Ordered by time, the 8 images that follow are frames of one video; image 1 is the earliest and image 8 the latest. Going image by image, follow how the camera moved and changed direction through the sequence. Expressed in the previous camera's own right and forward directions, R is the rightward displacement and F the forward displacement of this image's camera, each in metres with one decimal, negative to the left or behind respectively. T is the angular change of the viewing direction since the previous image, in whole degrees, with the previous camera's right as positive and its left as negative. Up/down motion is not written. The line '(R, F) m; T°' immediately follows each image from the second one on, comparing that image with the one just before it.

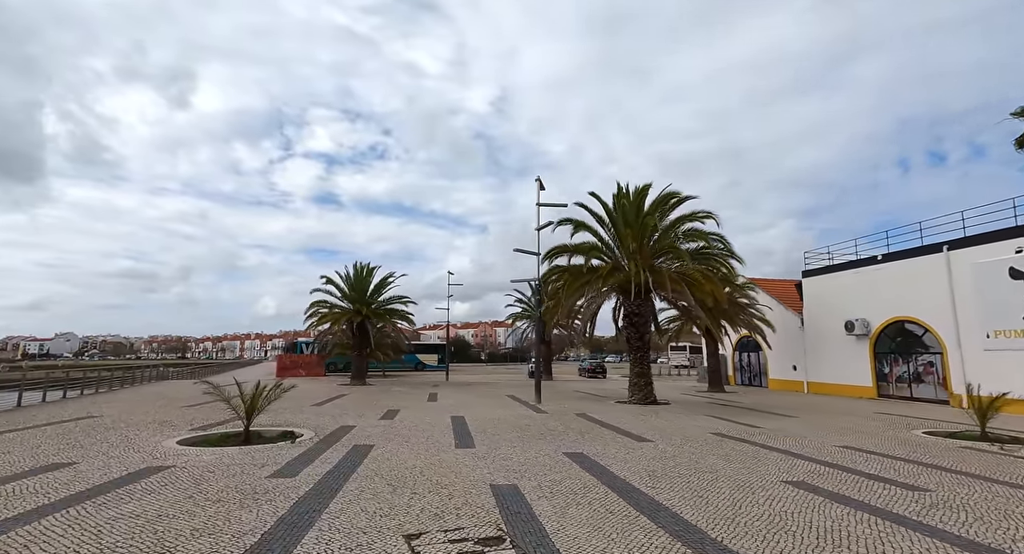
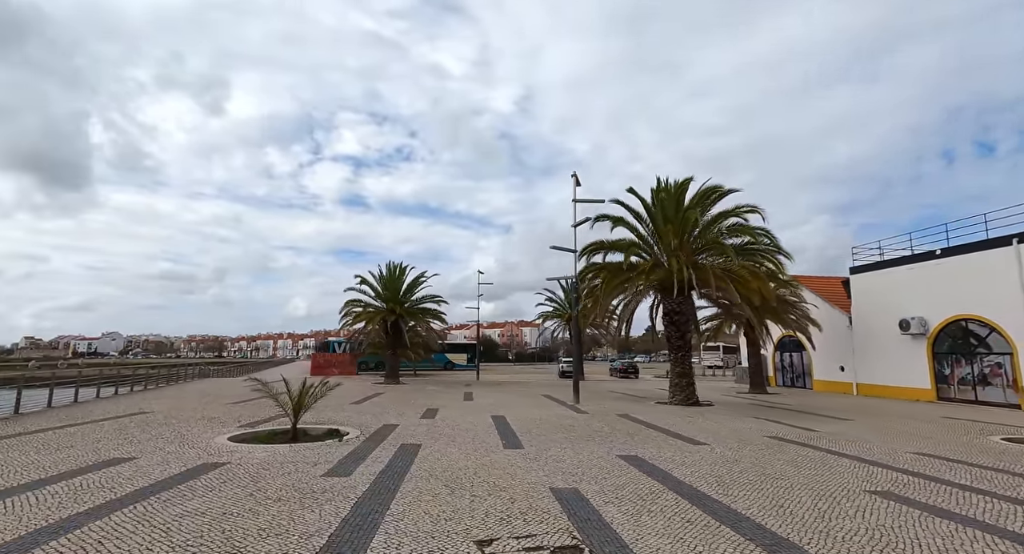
(-0.5, +0.3) m; -3°
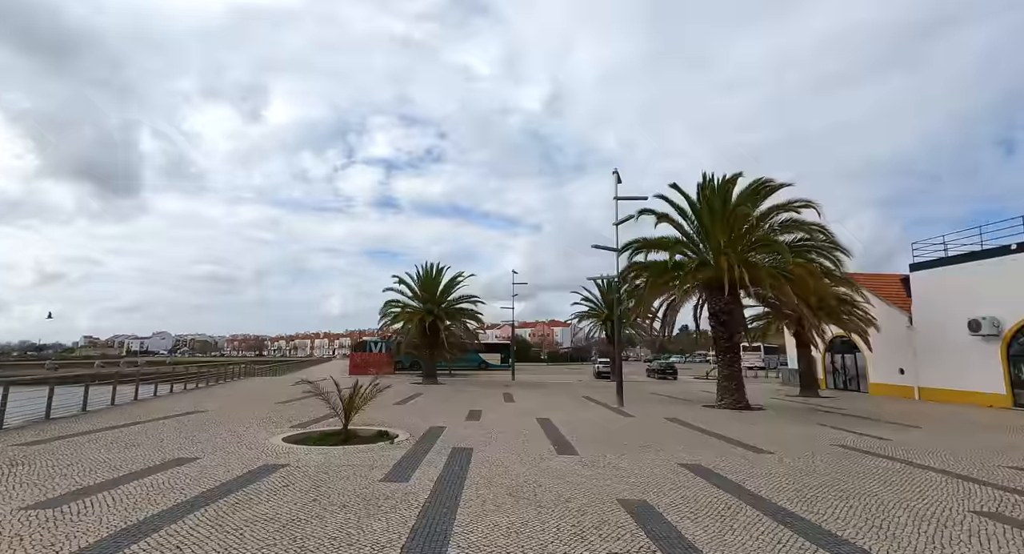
(-0.5, +0.2) m; -4°
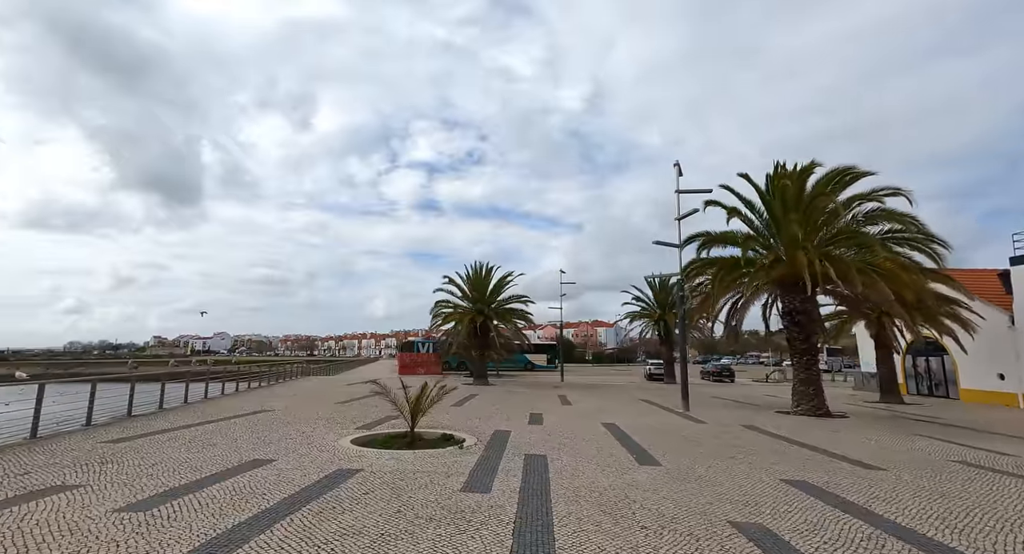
(-0.6, +0.5) m; -5°
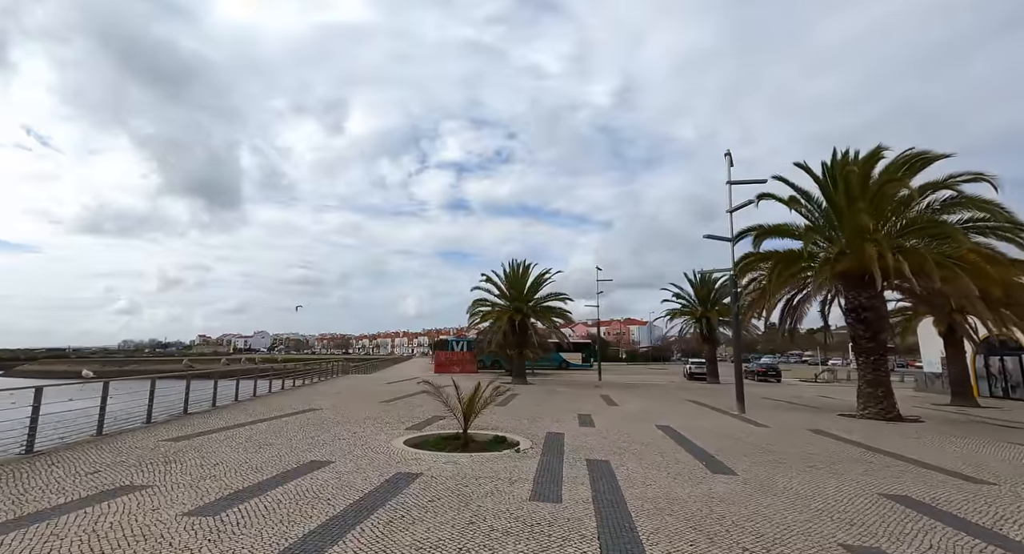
(-0.5, +0.4) m; -4°
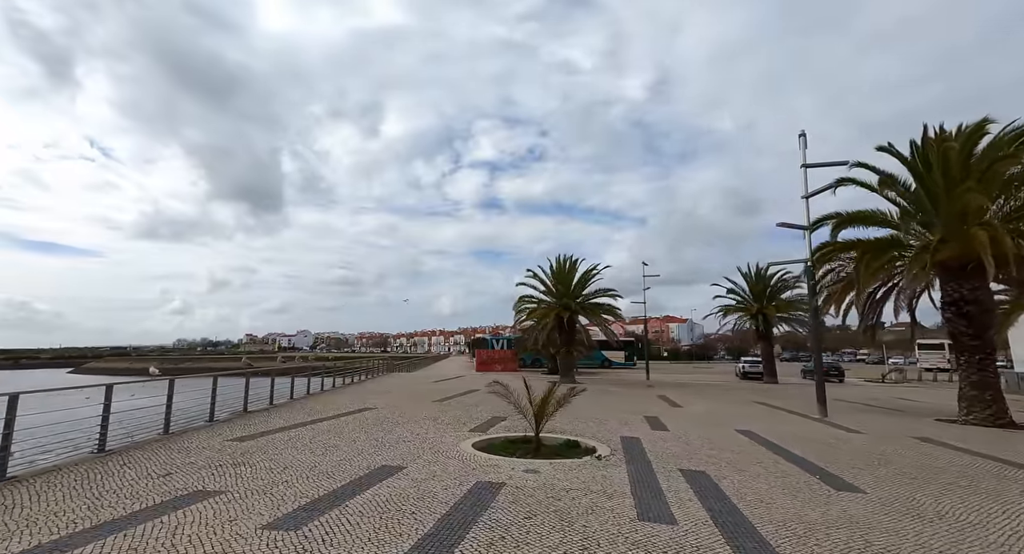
(-0.8, +0.7) m; -4°
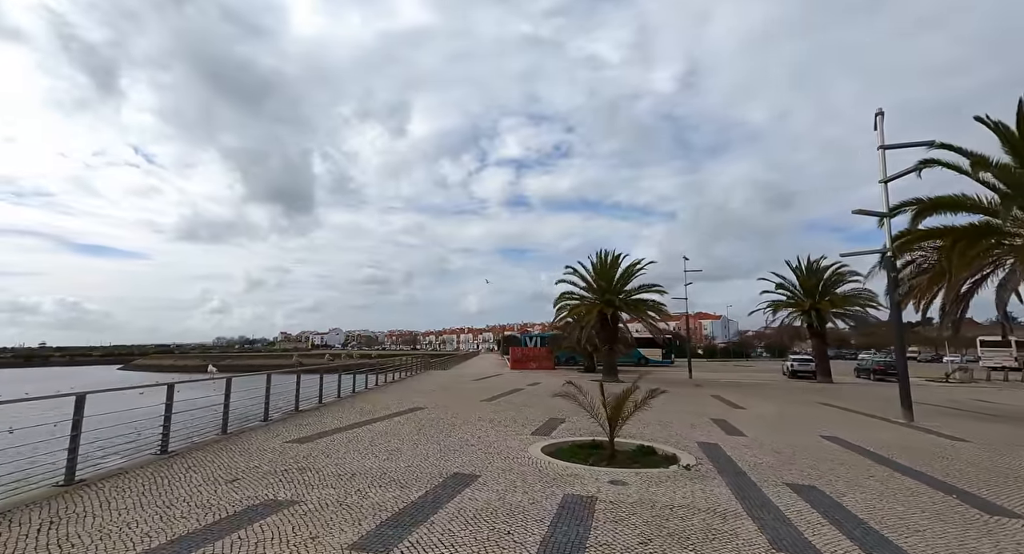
(-0.8, +0.6) m; -3°
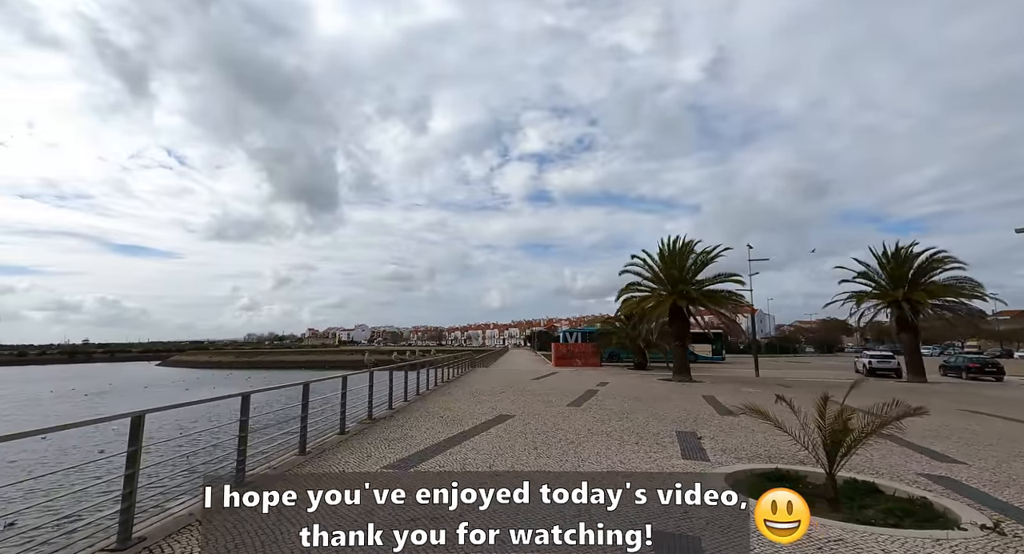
(-2.1, +2.0) m; -3°
